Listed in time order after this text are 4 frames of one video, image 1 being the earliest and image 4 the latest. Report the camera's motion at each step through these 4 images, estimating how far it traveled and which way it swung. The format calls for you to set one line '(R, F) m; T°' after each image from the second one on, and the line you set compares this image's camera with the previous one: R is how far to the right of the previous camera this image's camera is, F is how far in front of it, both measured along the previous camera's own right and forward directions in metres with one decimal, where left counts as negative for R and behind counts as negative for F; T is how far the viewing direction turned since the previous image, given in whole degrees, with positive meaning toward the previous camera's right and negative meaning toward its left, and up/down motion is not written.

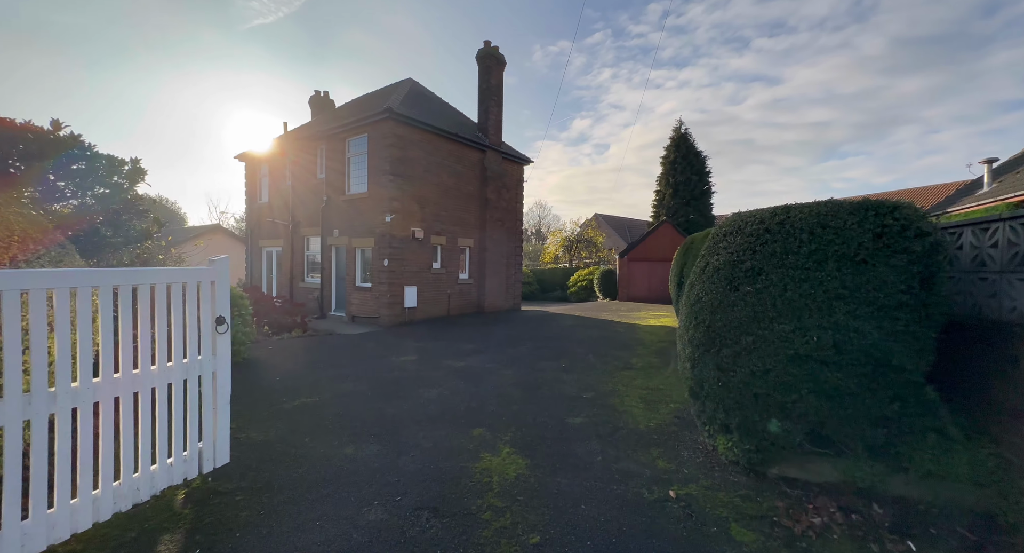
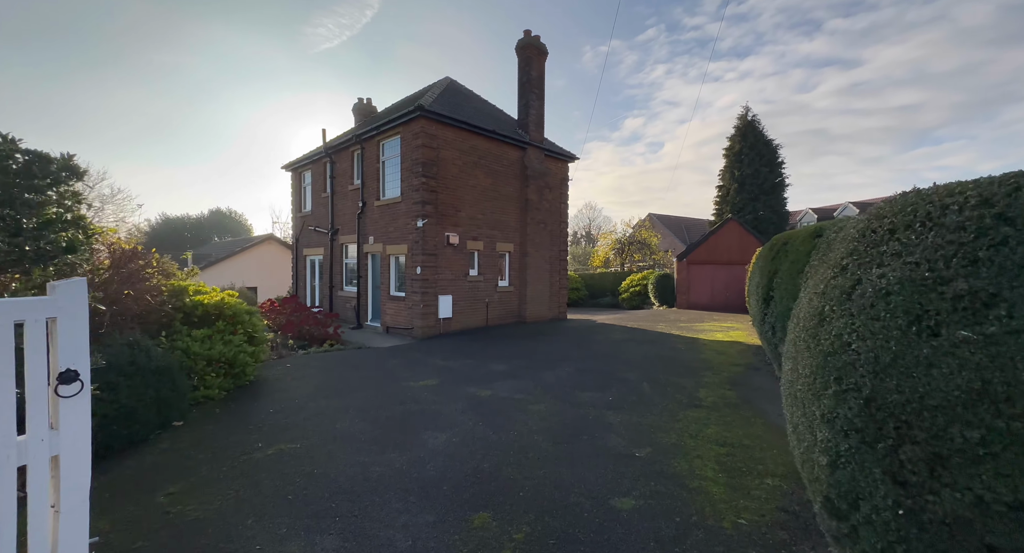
(+0.2, +1.3) m; -7°
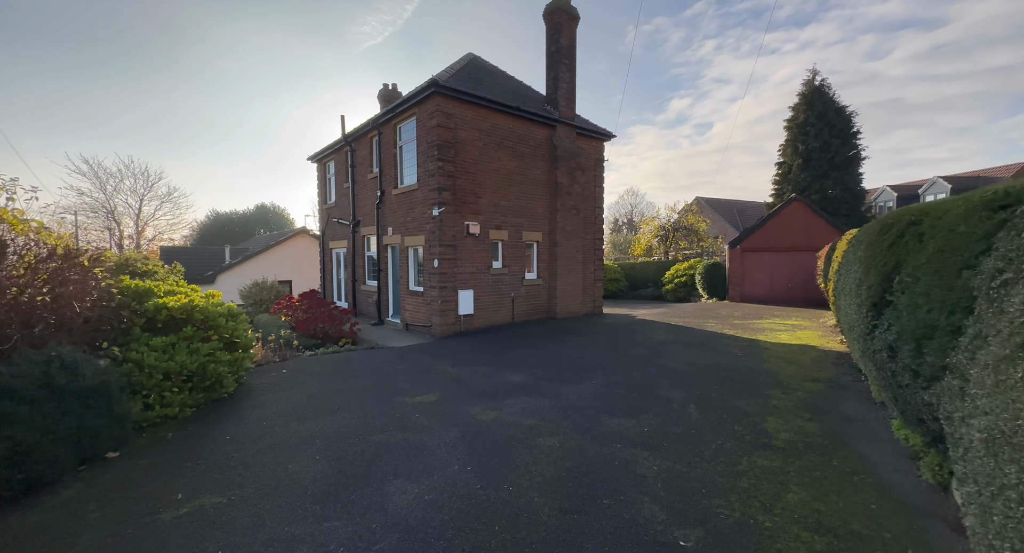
(+0.4, +1.3) m; -6°
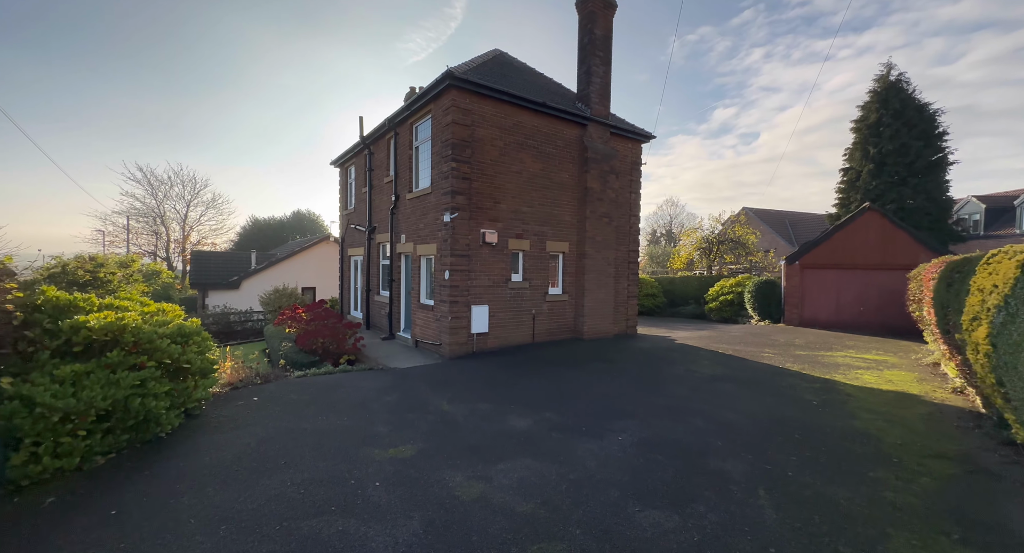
(+0.3, +1.4) m; -5°
